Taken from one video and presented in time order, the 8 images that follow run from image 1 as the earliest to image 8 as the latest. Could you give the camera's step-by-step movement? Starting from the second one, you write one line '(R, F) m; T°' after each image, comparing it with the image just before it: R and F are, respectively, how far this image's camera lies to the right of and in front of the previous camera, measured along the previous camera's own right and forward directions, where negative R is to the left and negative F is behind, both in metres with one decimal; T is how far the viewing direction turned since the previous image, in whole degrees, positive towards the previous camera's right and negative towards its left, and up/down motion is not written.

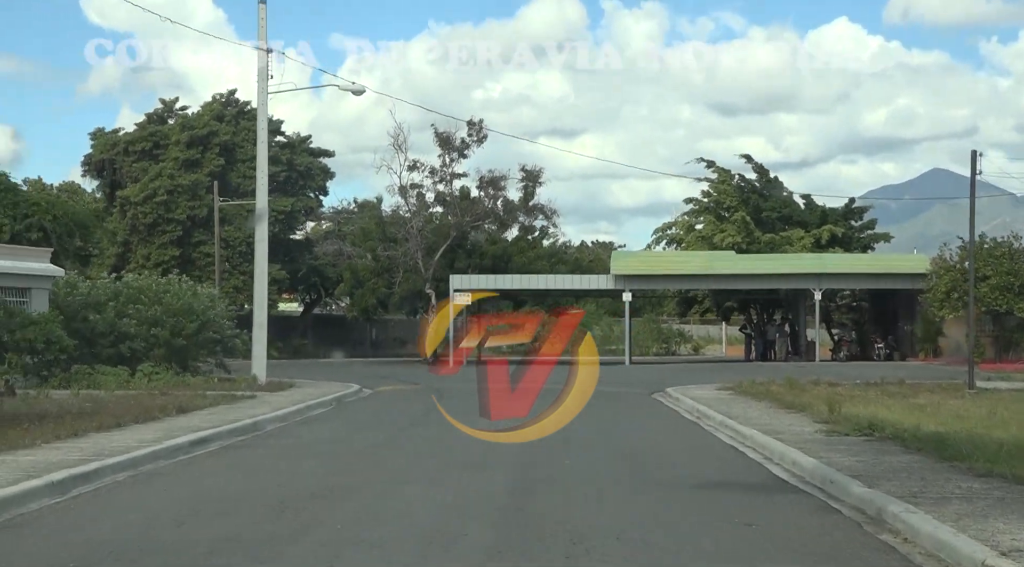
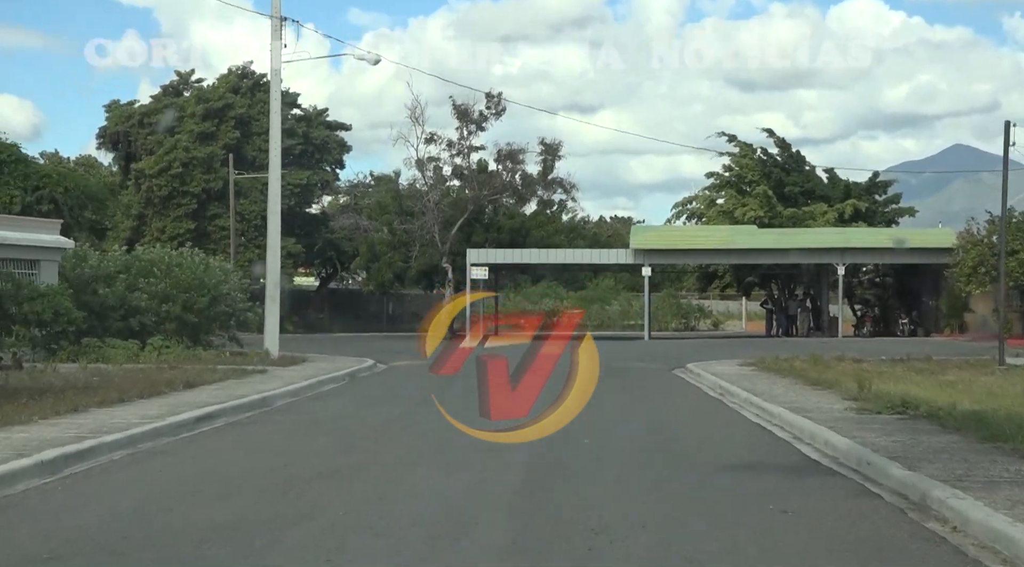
(0.0, +0.6) m; -1°
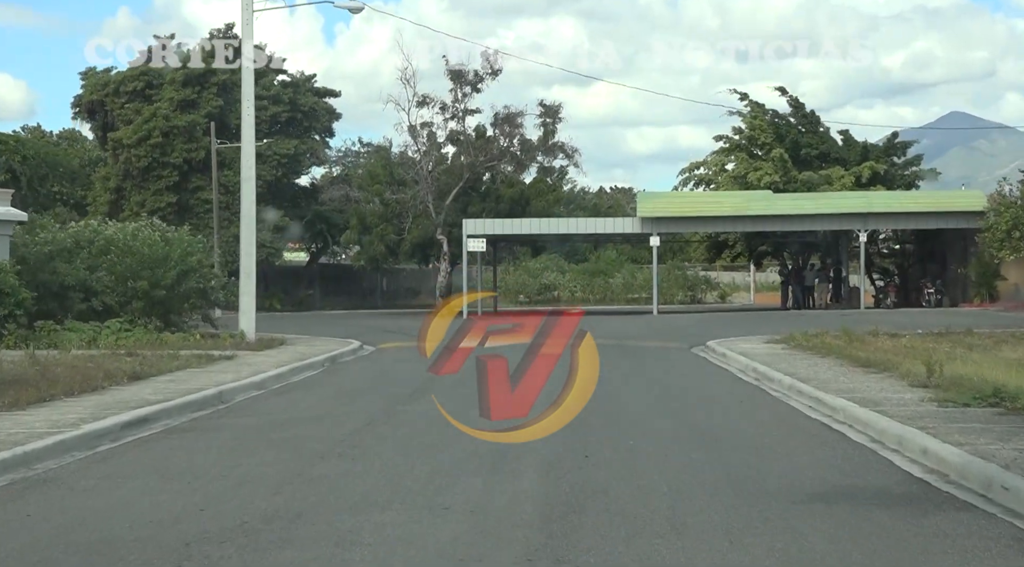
(-0.1, +2.7) m; 0°
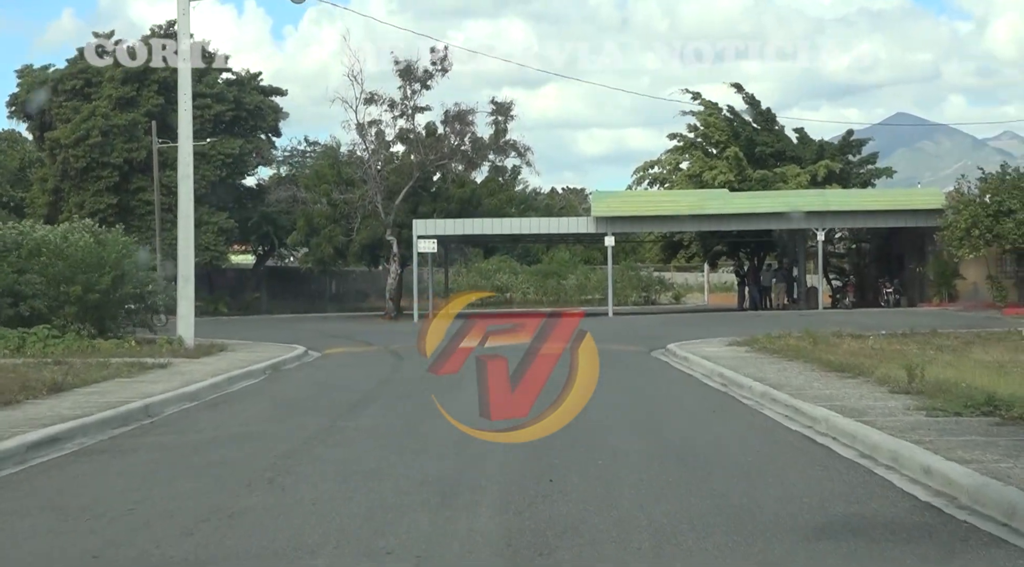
(0.0, +1.1) m; +2°
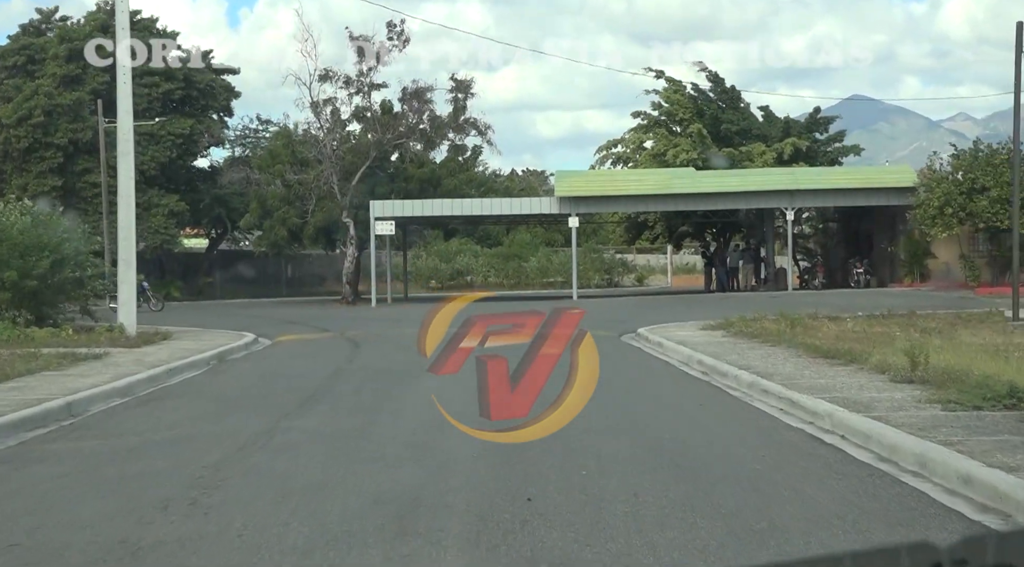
(-0.1, +1.3) m; +2°
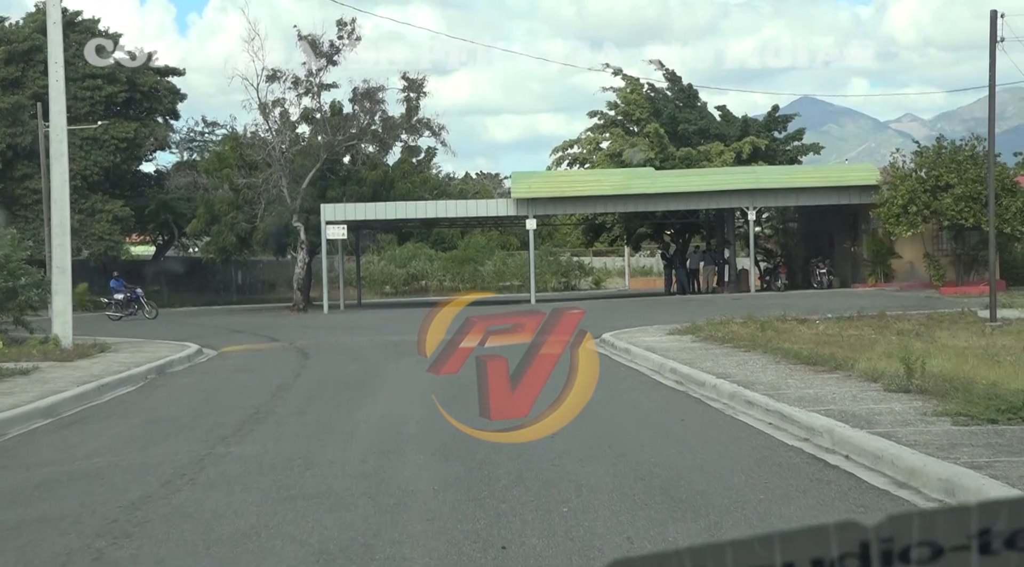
(-0.1, +1.1) m; +2°
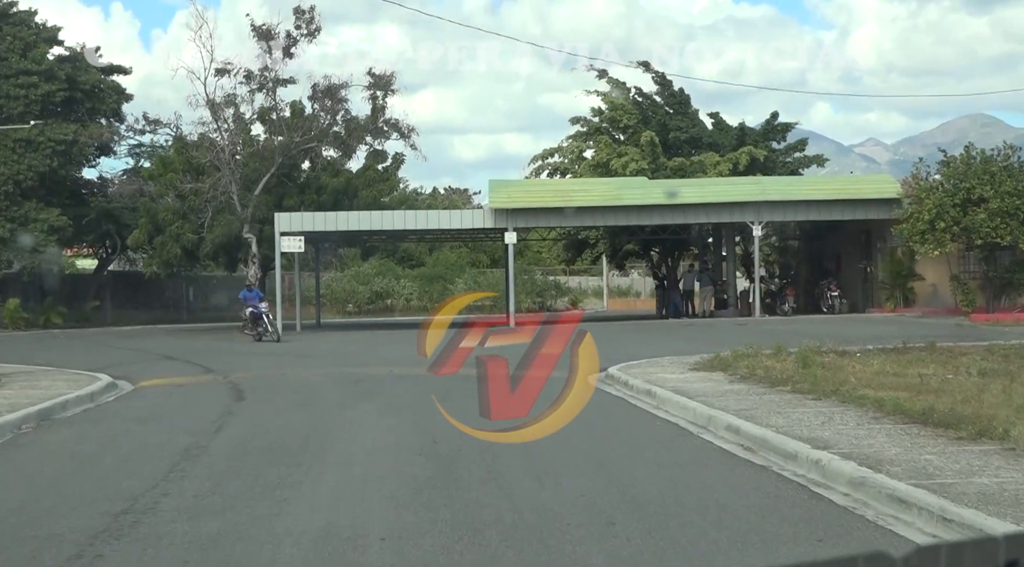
(-0.4, +4.0) m; +2°
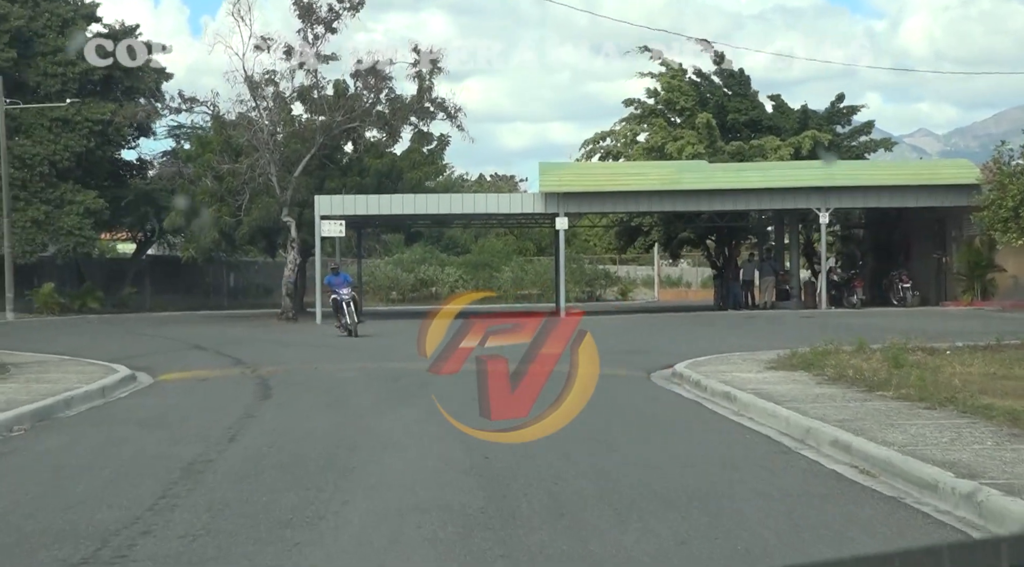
(-0.2, +1.7) m; -2°
